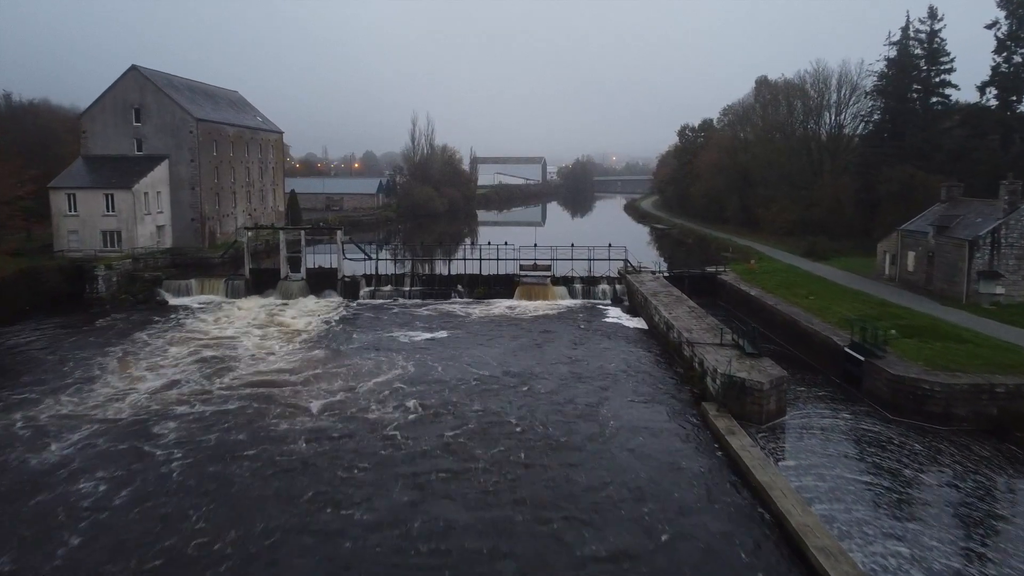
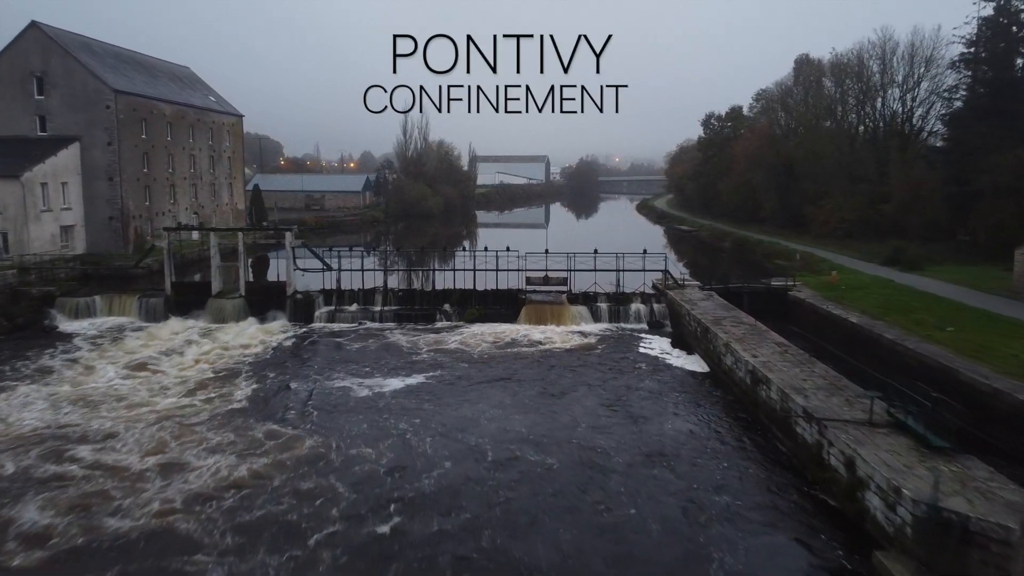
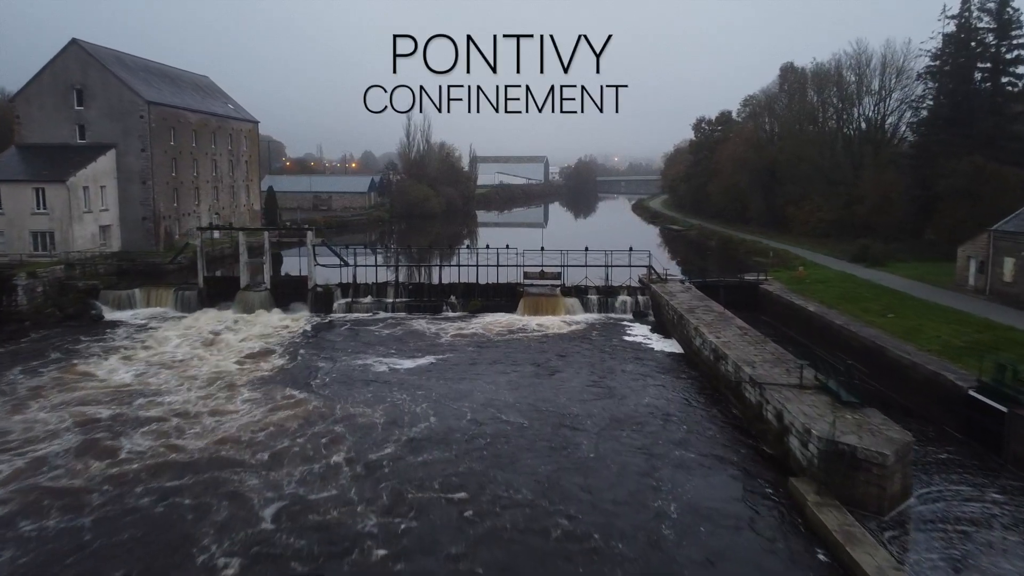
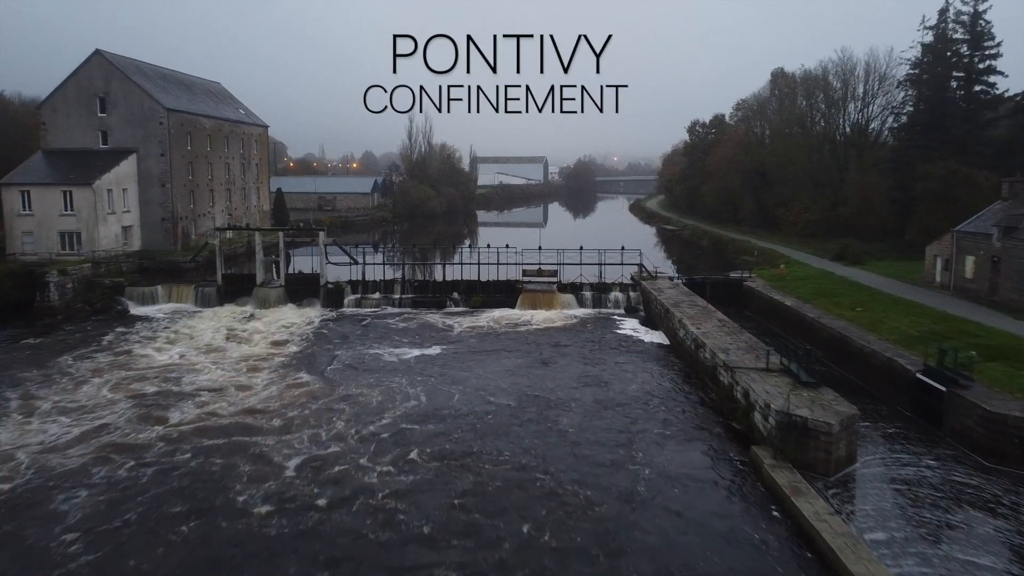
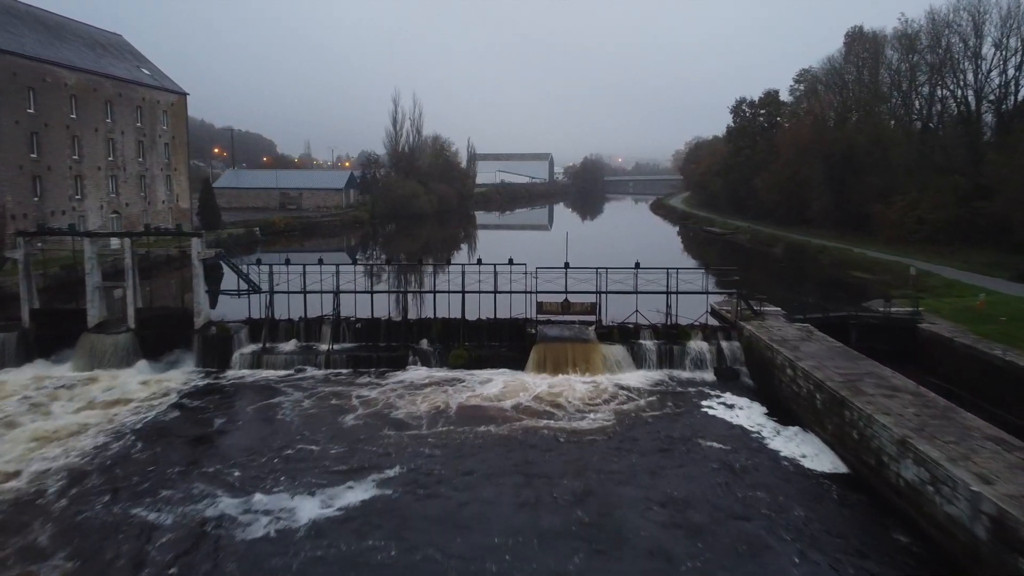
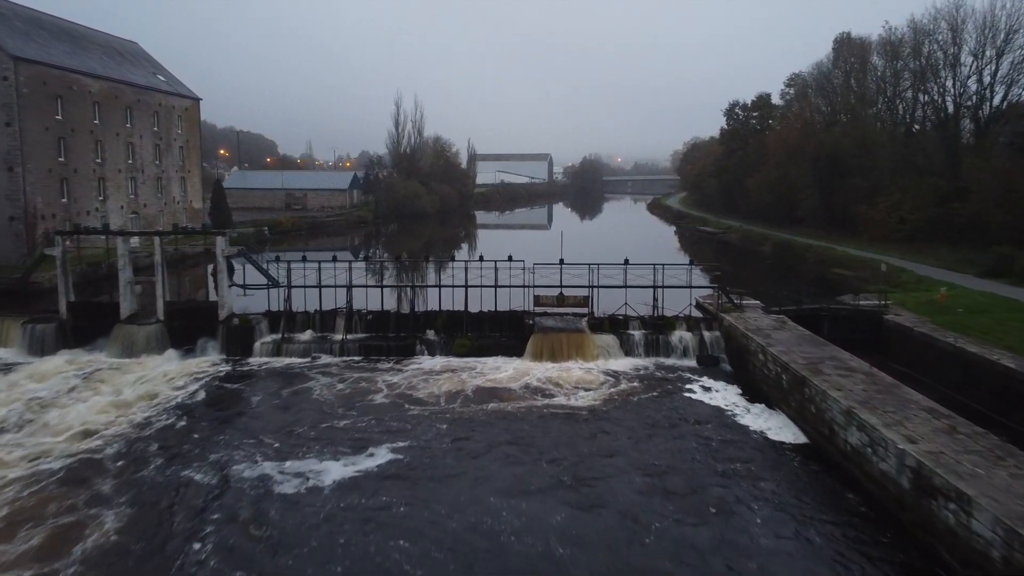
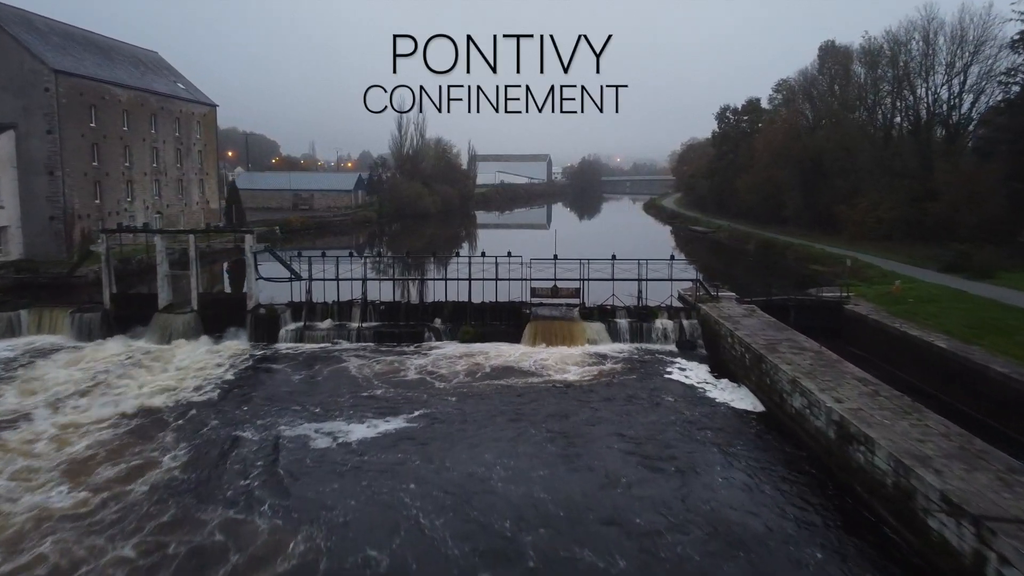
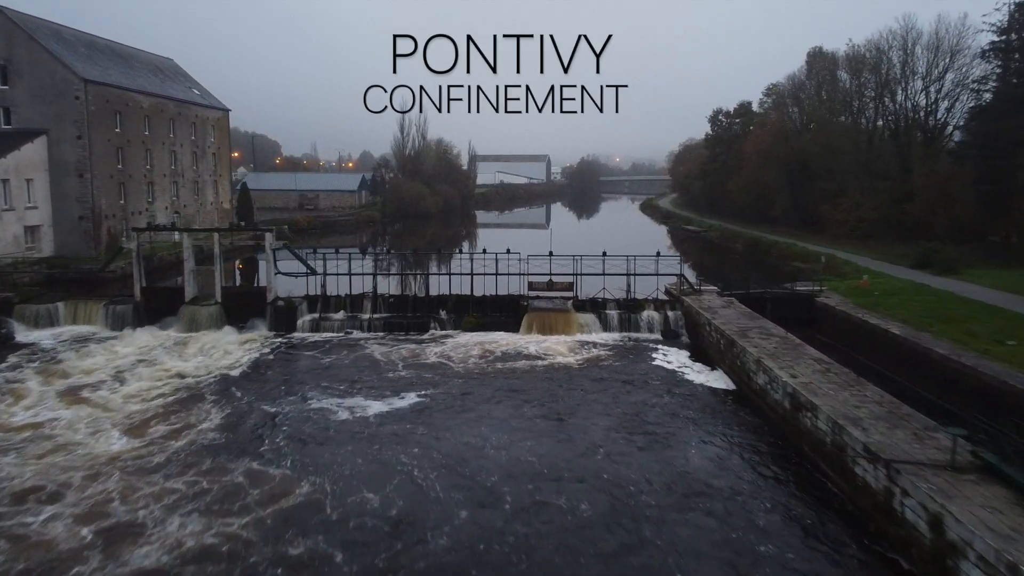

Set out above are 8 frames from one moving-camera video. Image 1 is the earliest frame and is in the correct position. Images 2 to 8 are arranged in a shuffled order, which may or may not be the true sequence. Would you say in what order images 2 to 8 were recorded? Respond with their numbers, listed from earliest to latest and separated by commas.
4, 3, 2, 8, 7, 6, 5
